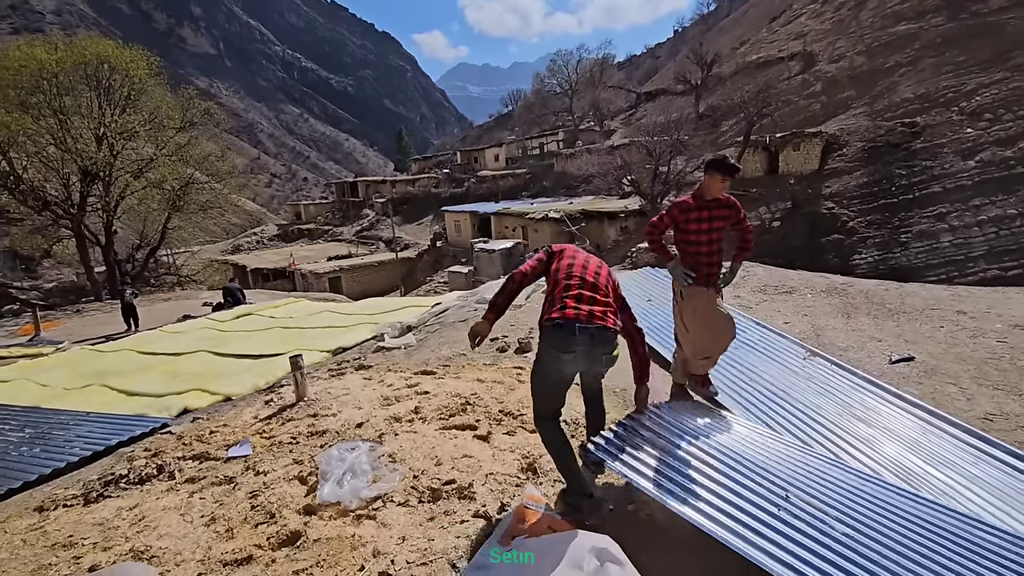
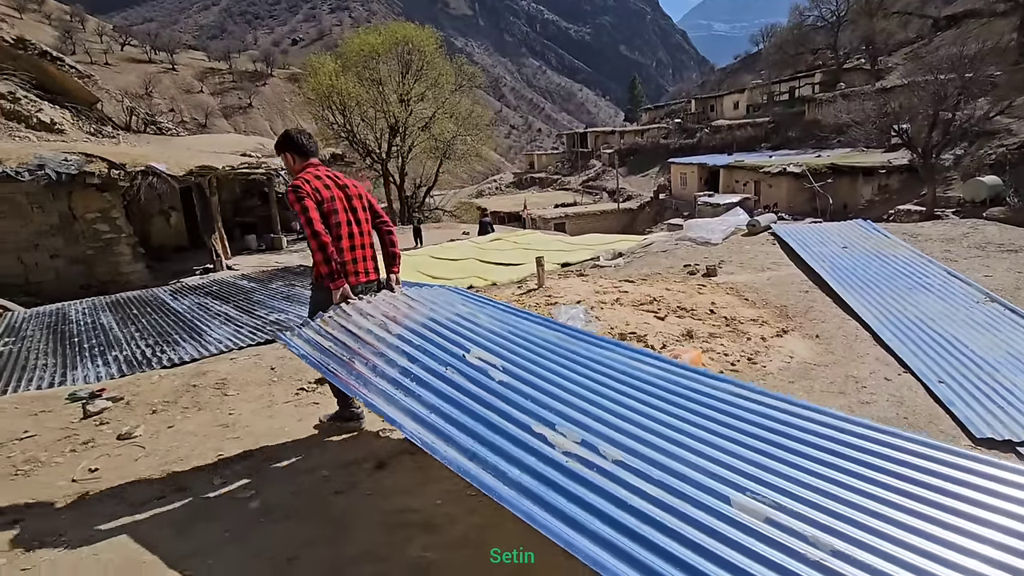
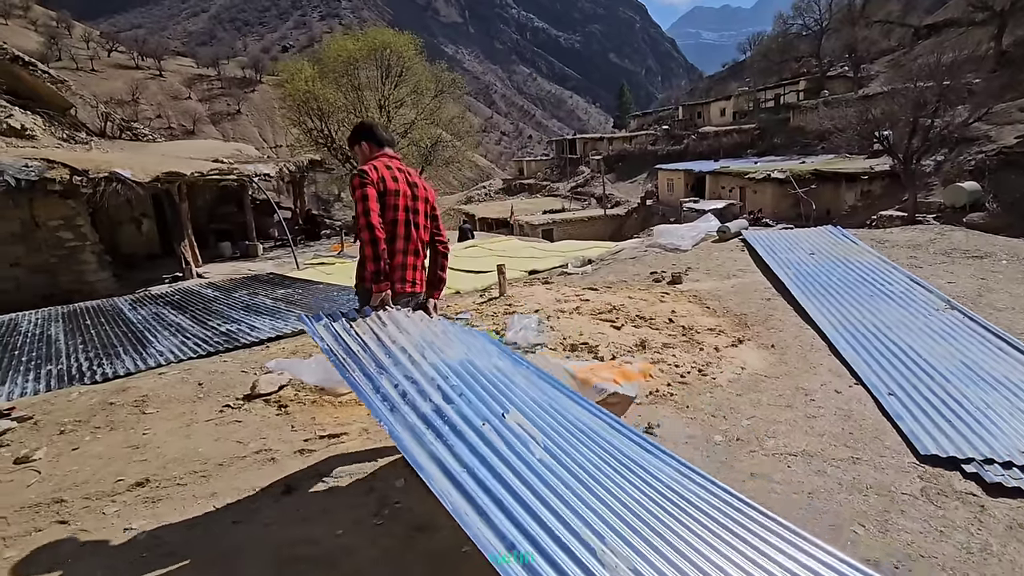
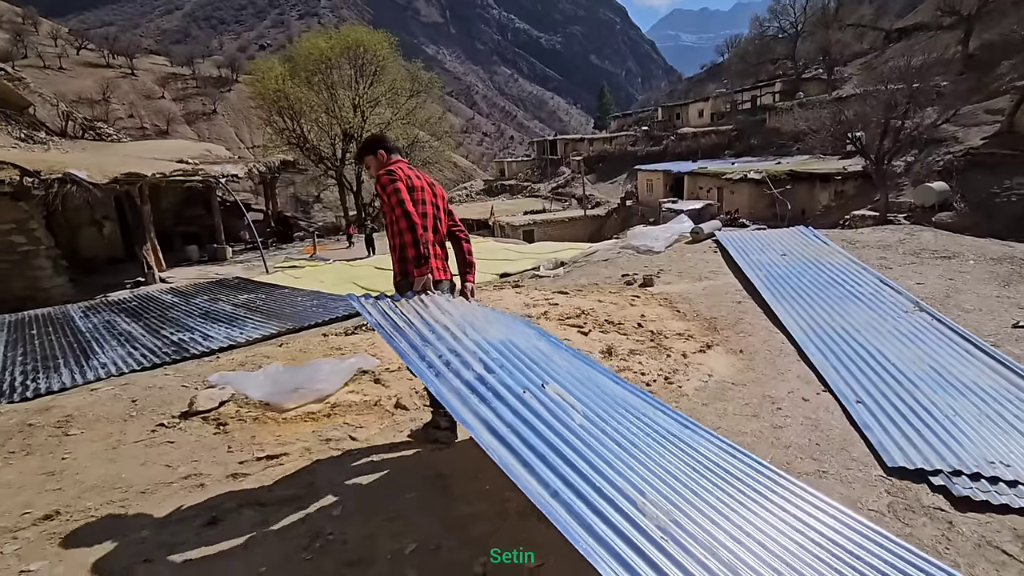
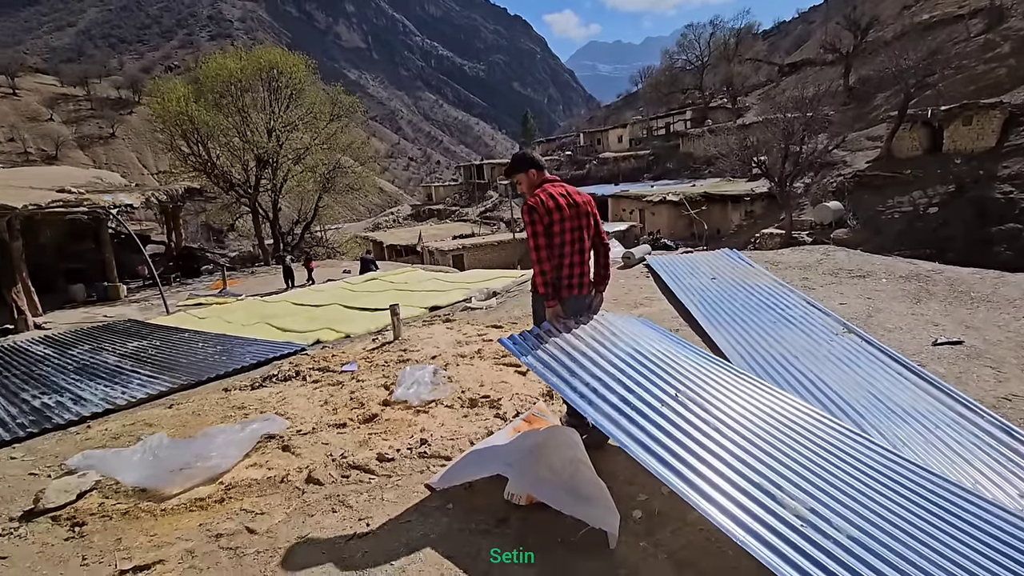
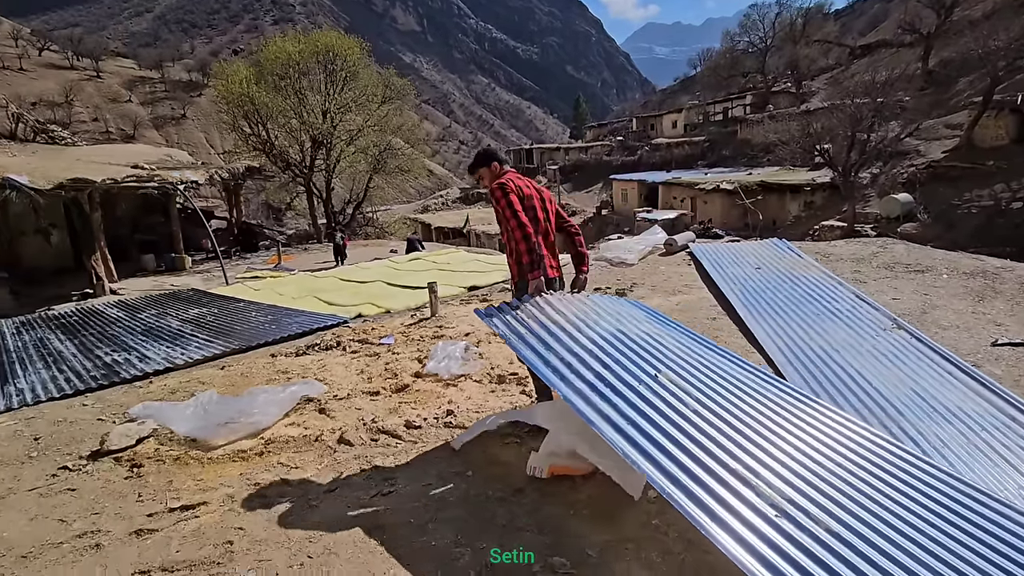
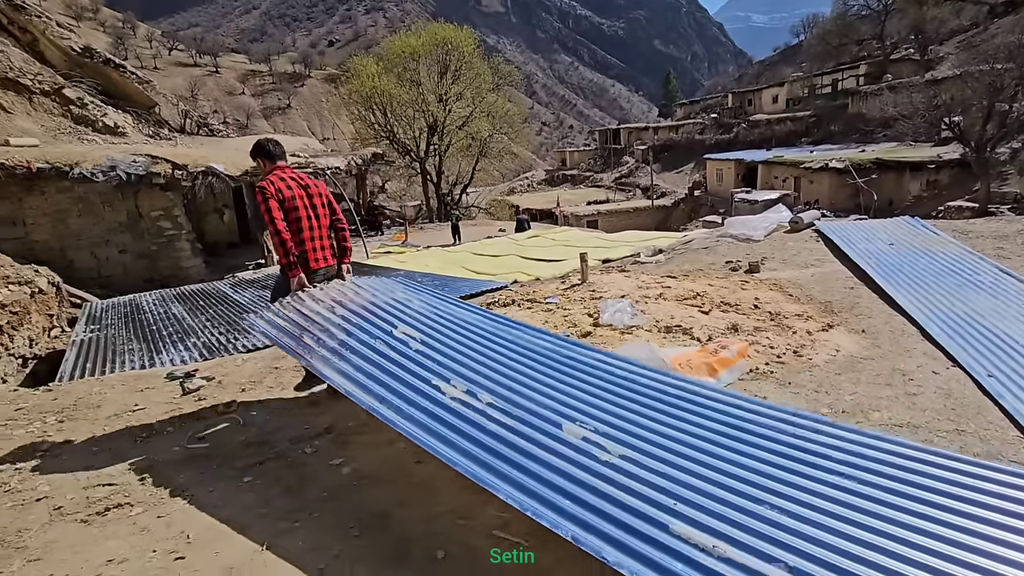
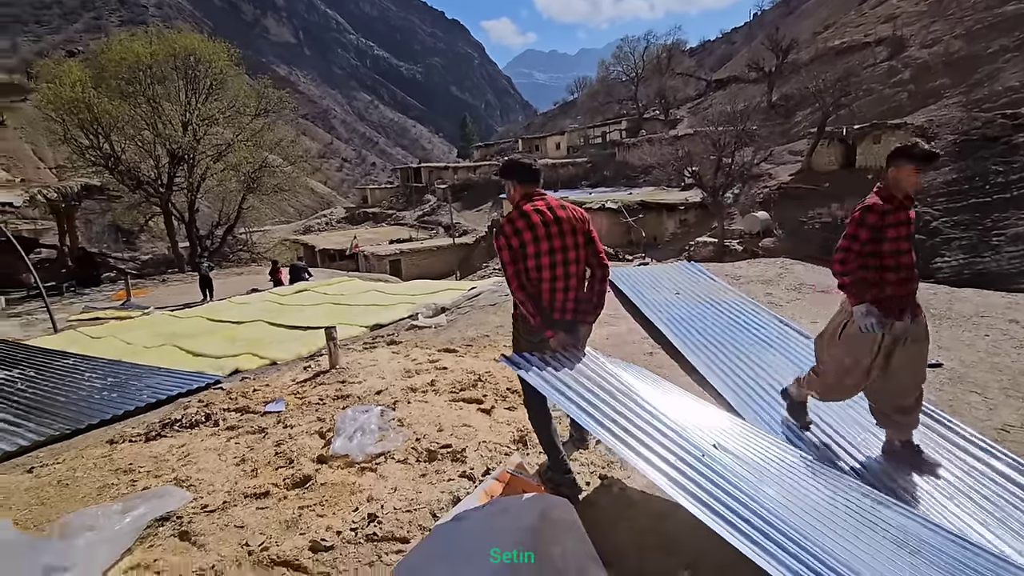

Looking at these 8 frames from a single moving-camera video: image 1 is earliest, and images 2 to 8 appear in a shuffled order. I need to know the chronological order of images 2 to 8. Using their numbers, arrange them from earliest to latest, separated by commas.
8, 5, 6, 4, 3, 2, 7
